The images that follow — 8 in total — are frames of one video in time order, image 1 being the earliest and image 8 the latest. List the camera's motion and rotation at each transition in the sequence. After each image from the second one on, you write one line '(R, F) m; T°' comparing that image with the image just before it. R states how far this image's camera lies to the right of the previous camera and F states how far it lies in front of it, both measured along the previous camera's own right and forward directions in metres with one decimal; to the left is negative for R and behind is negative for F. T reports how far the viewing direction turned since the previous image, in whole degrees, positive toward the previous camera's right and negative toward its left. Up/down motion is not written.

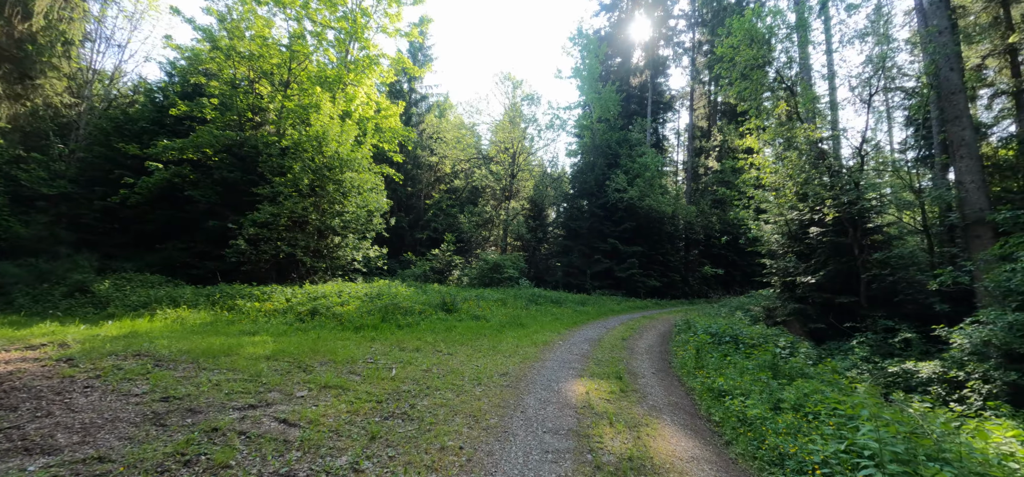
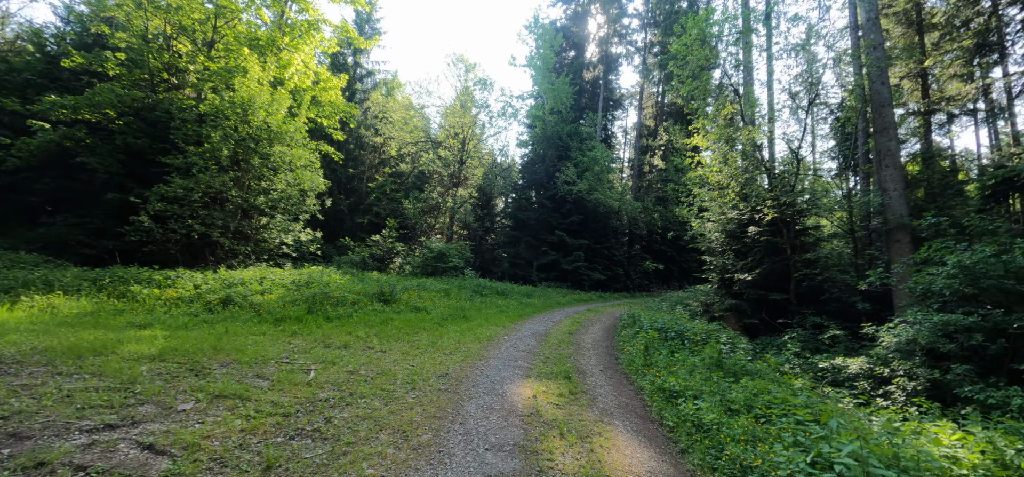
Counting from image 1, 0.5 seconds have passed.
(0.0, +0.7) m; +7°
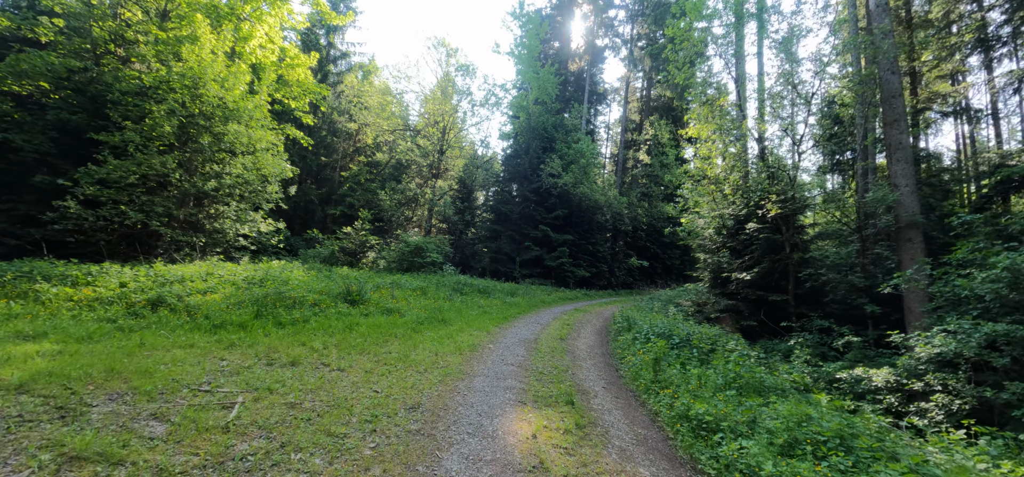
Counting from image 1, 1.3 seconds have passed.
(-0.2, +1.2) m; +3°
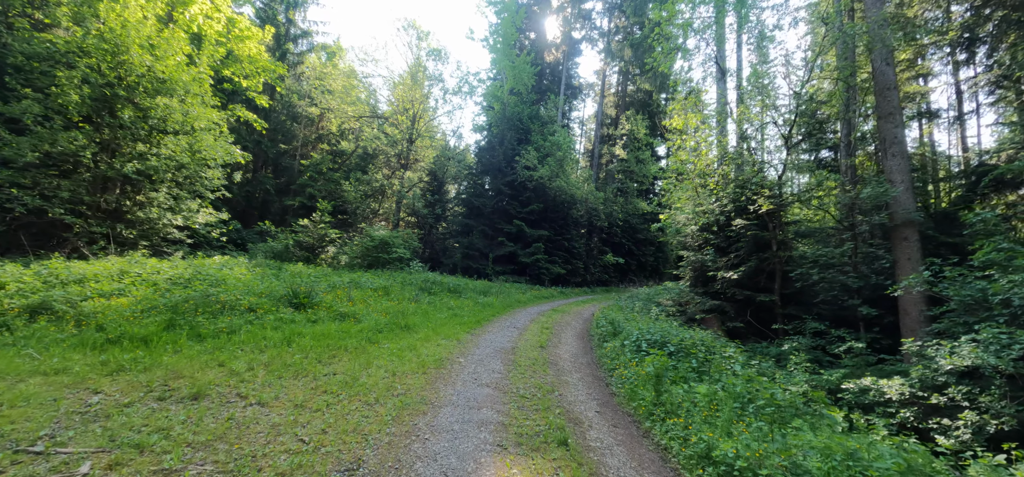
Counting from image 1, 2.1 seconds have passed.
(-0.1, +1.2) m; +4°
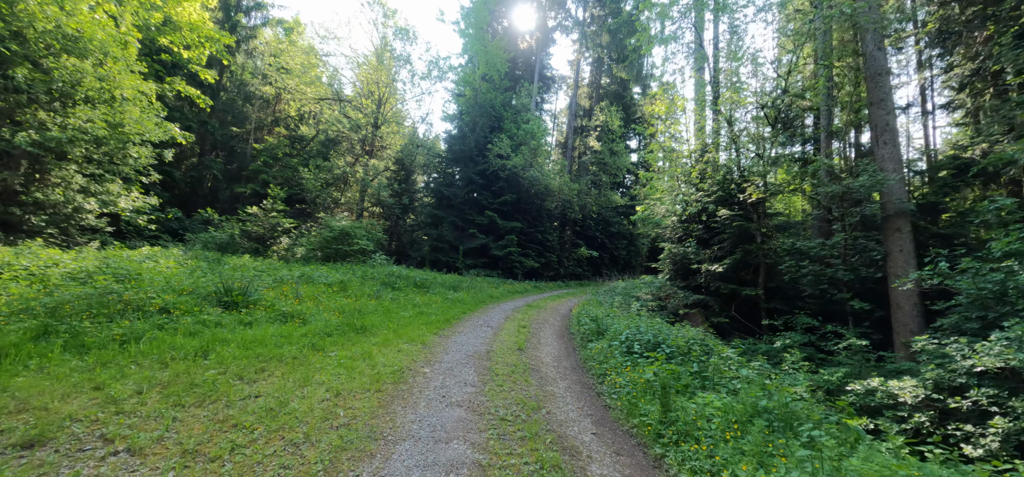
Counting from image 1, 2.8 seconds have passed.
(-0.1, +1.1) m; +4°
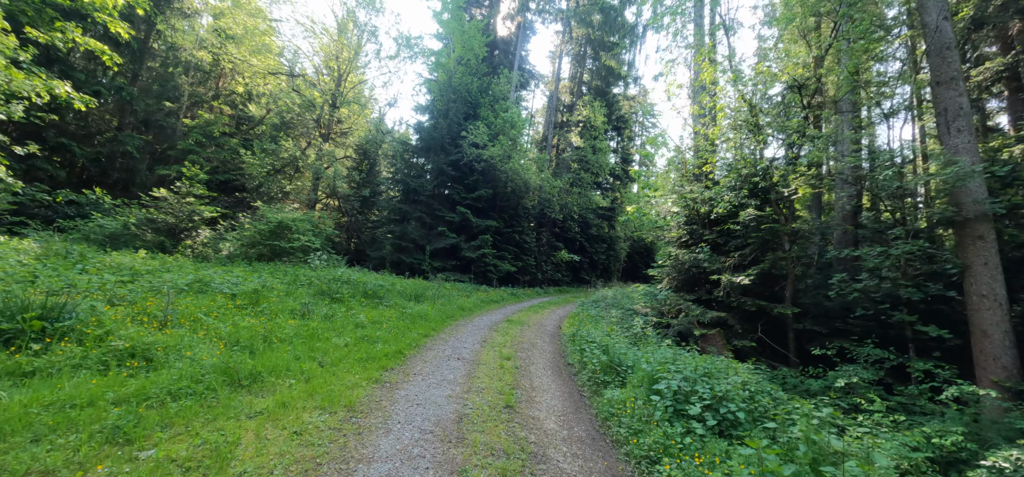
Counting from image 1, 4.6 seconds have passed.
(-0.2, +2.6) m; +4°
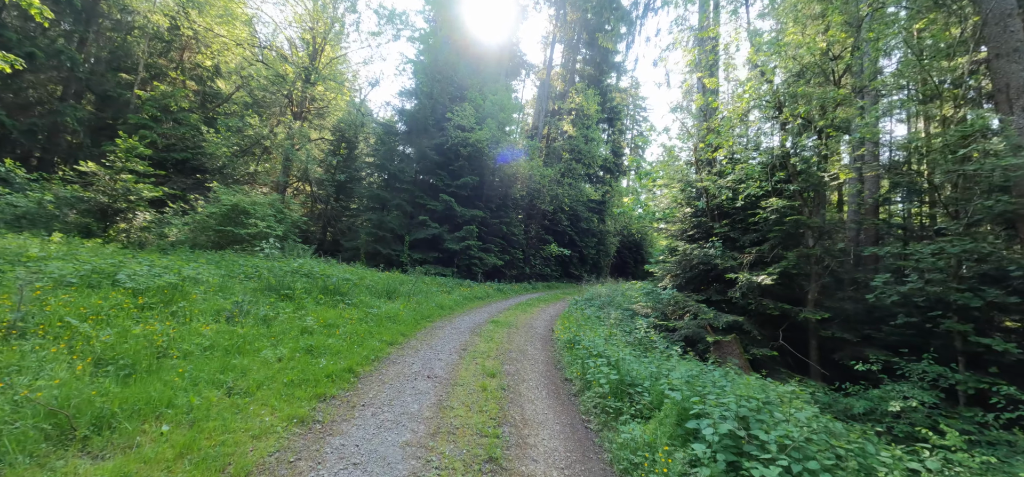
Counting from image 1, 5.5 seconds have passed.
(0.0, +1.4) m; +2°
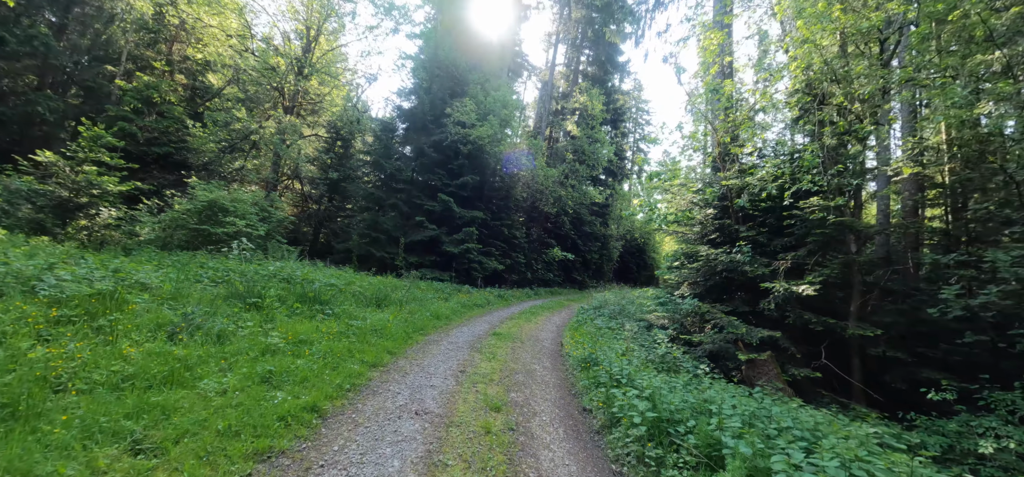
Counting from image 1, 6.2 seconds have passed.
(-0.1, +1.0) m; 0°
